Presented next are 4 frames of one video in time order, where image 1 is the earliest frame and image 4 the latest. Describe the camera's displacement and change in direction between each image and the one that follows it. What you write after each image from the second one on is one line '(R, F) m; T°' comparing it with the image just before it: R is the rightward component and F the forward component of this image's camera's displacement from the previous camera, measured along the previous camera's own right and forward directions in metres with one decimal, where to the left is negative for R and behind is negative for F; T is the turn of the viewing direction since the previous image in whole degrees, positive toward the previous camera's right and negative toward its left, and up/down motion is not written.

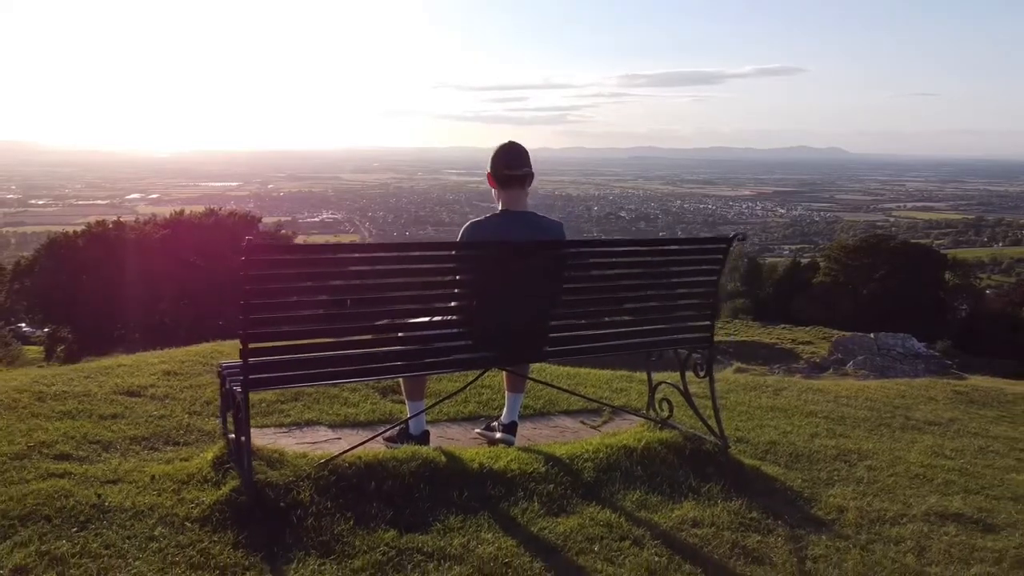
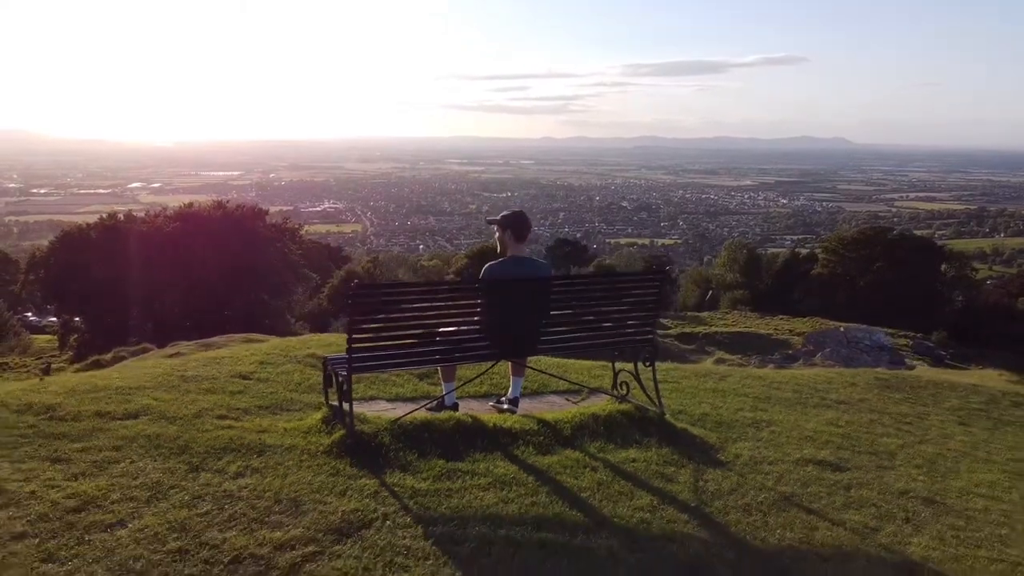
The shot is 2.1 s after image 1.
(0.0, -1.4) m; 0°
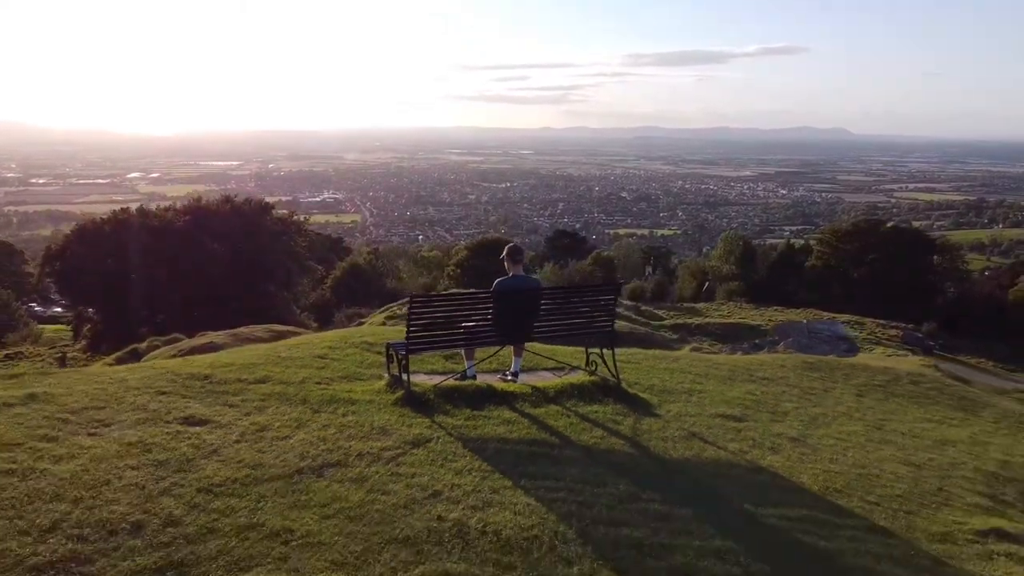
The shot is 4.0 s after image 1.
(0.0, -2.0) m; 0°
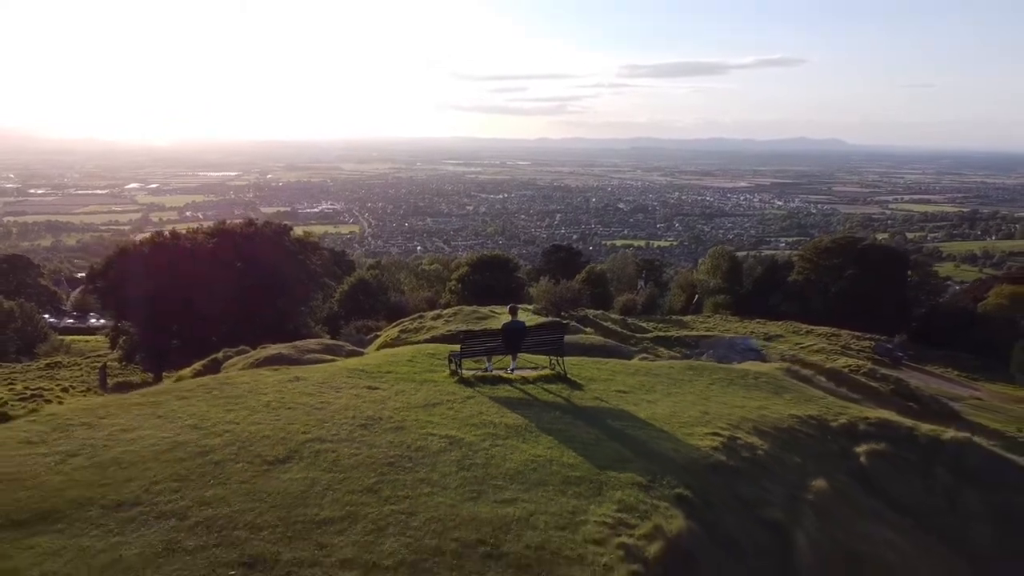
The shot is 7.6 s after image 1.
(0.0, -6.3) m; 0°
